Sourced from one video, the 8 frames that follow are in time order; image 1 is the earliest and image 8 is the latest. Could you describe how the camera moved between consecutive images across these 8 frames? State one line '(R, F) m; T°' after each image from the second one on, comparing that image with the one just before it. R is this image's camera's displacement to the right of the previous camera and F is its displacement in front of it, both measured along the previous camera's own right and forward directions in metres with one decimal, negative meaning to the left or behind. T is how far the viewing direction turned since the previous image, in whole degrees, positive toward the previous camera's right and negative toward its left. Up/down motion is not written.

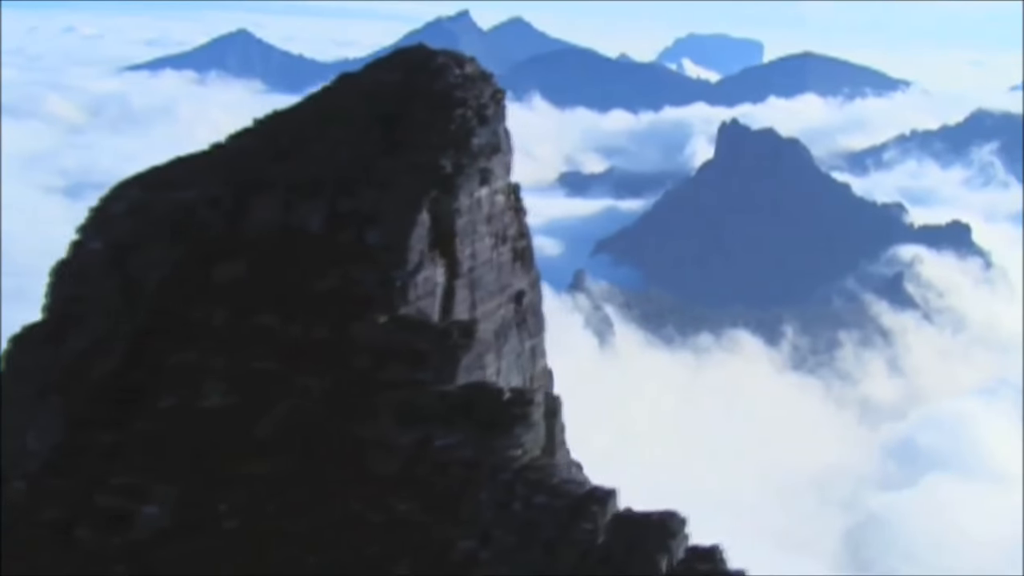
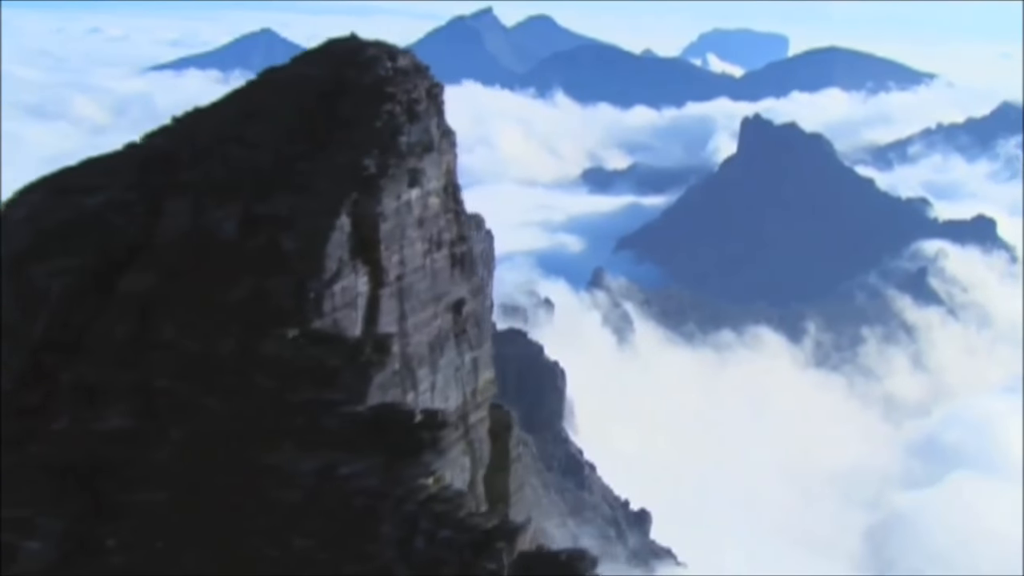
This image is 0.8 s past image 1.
(+1.4, +1.7) m; -1°
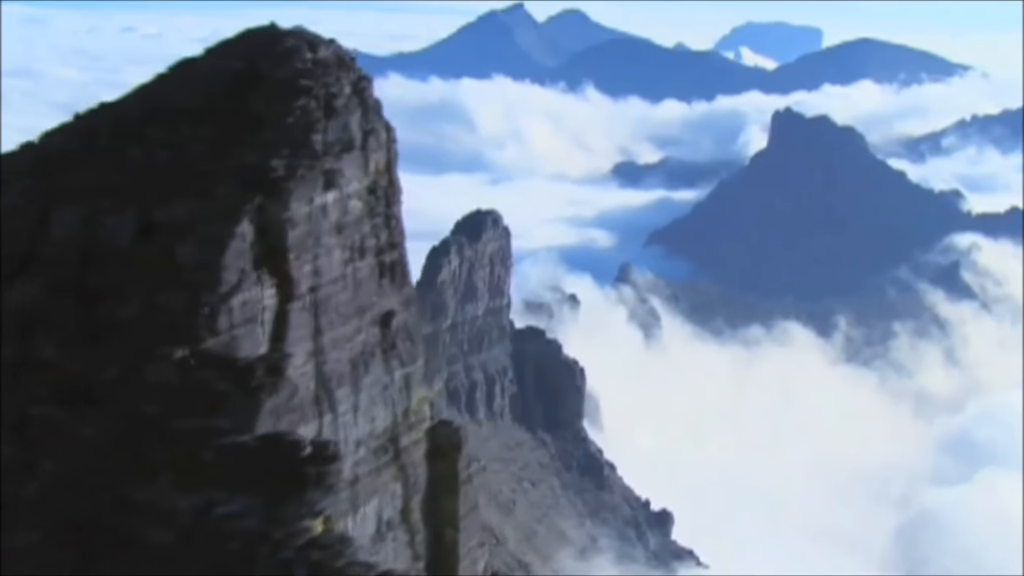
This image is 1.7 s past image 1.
(+1.5, +2.0) m; -1°
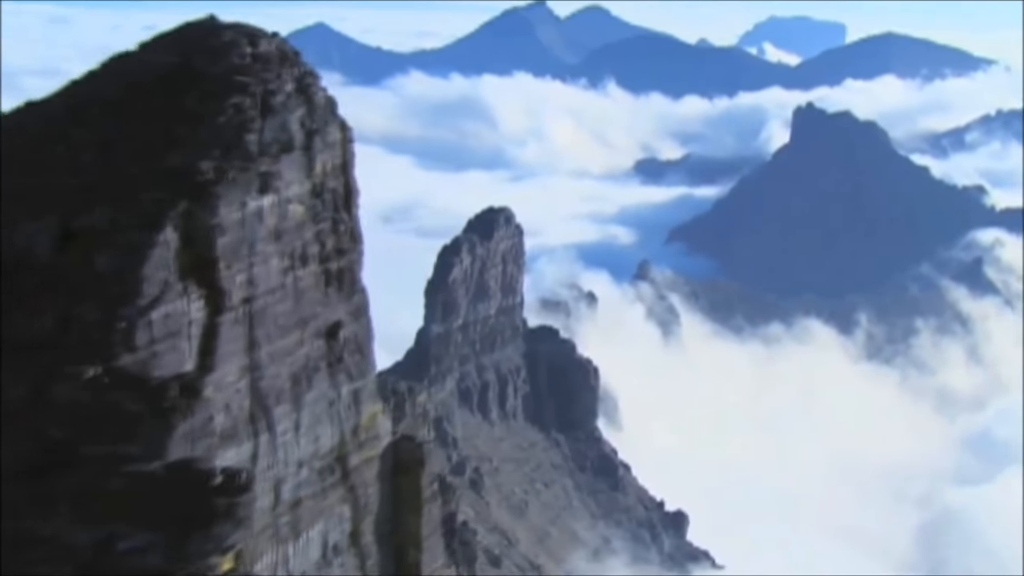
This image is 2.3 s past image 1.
(+1.0, +1.4) m; -1°
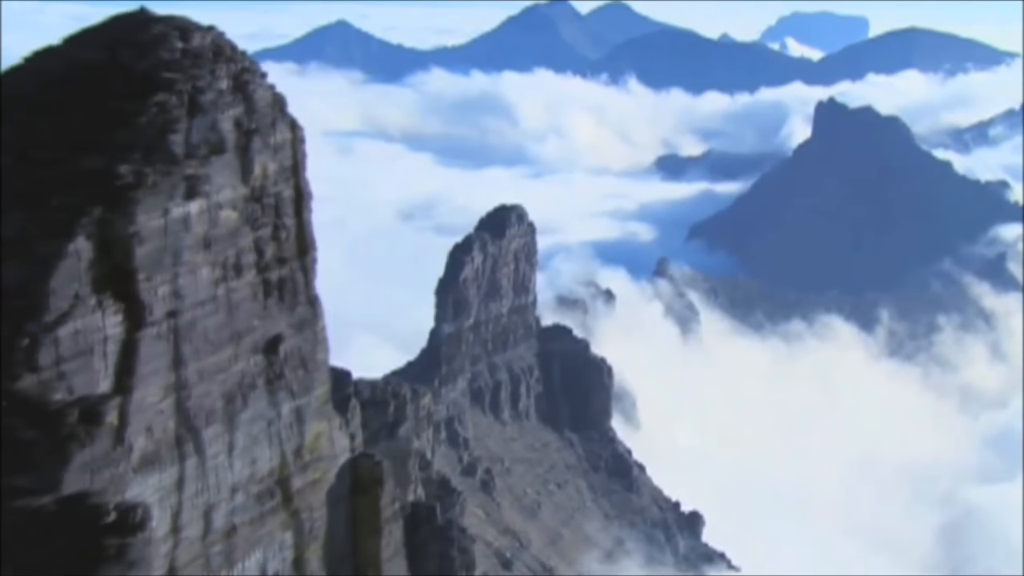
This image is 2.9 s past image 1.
(+0.9, +1.4) m; -1°
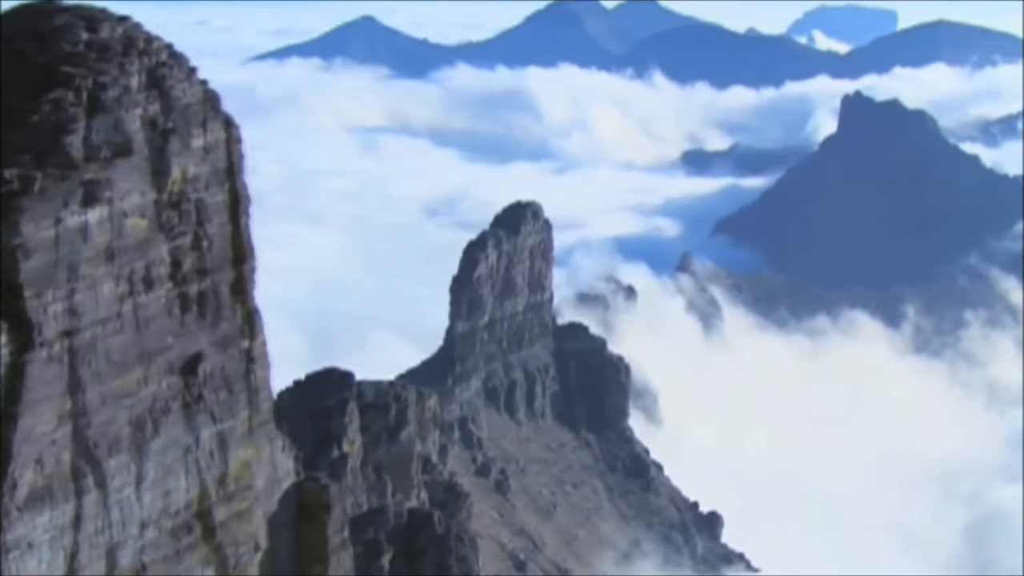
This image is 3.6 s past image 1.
(+1.0, +1.7) m; -1°
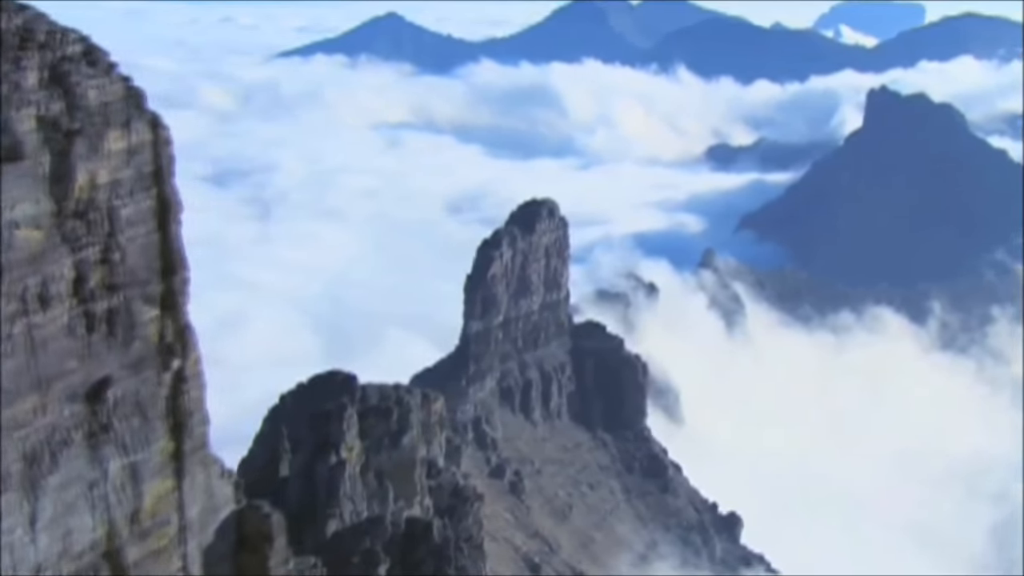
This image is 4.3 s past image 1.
(+0.9, +1.7) m; -1°
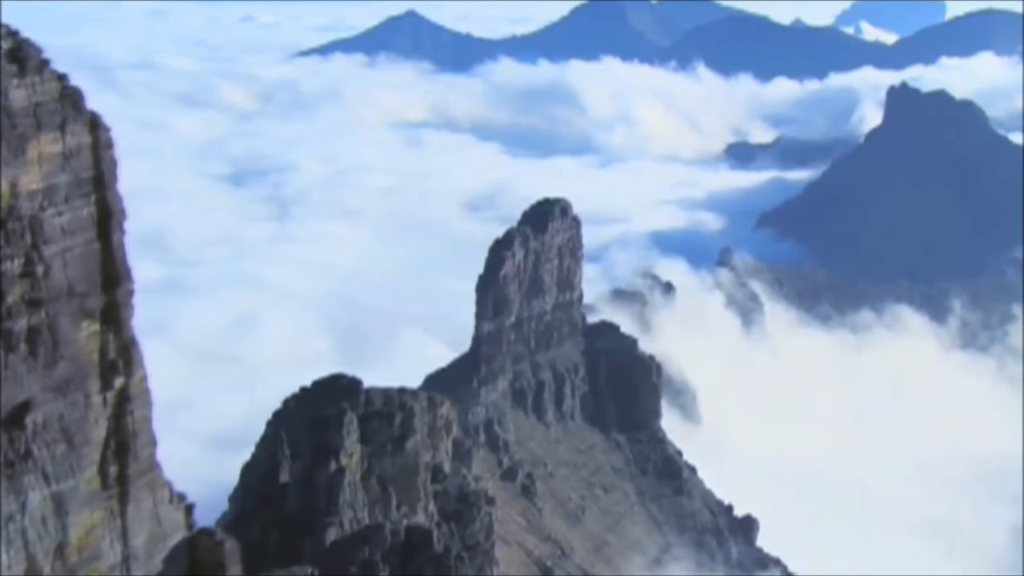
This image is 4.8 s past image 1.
(+0.7, +1.3) m; -1°
